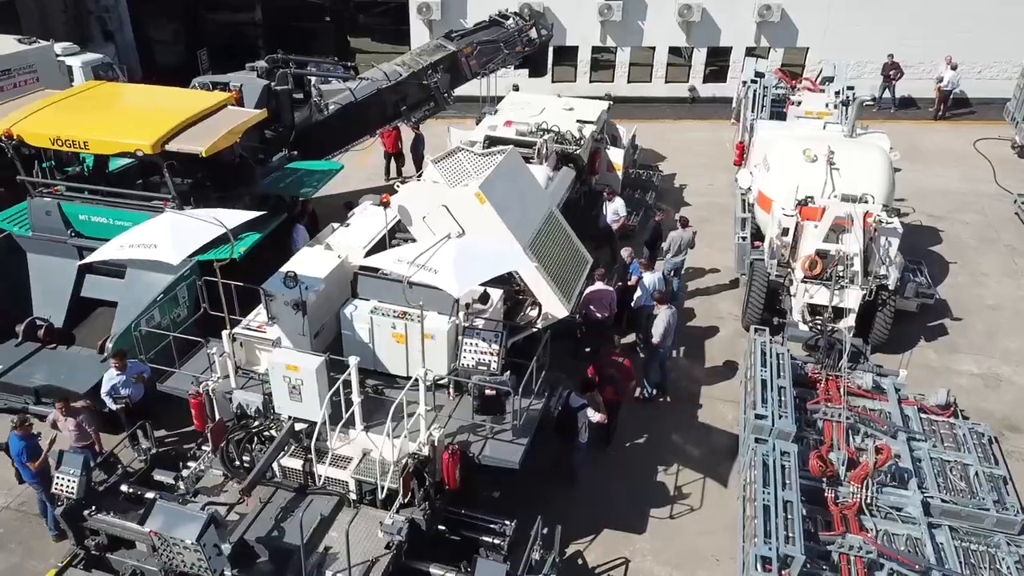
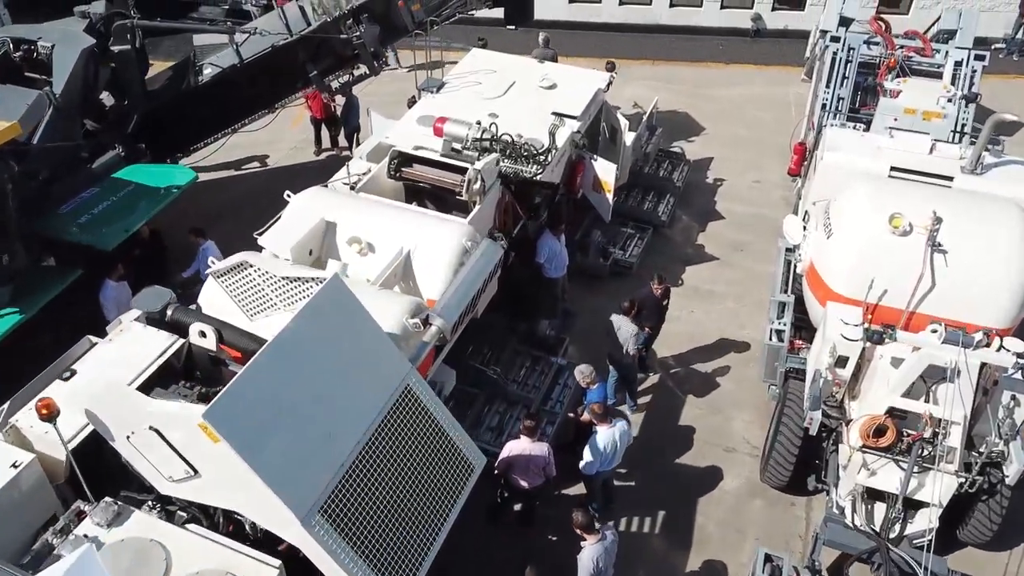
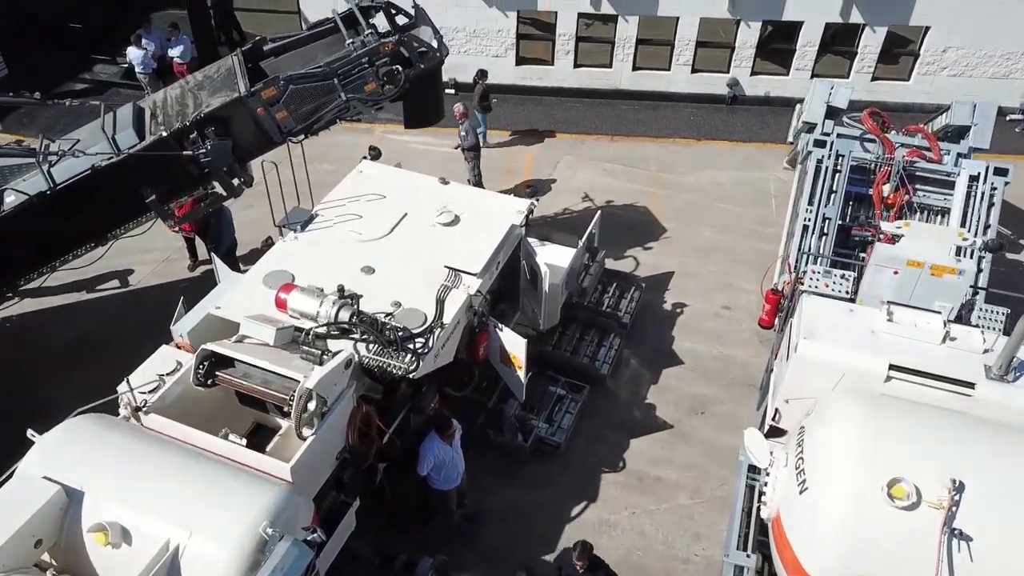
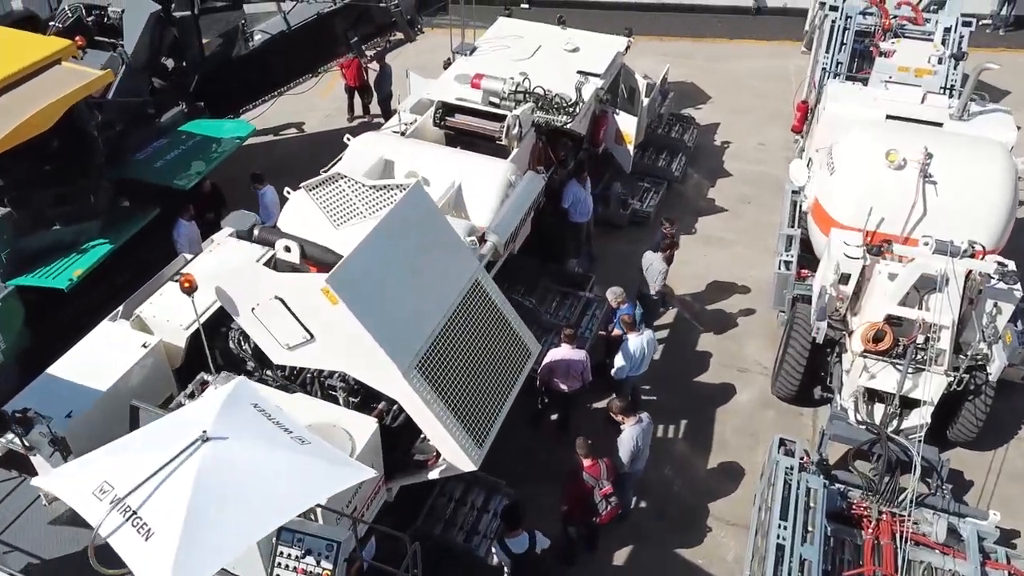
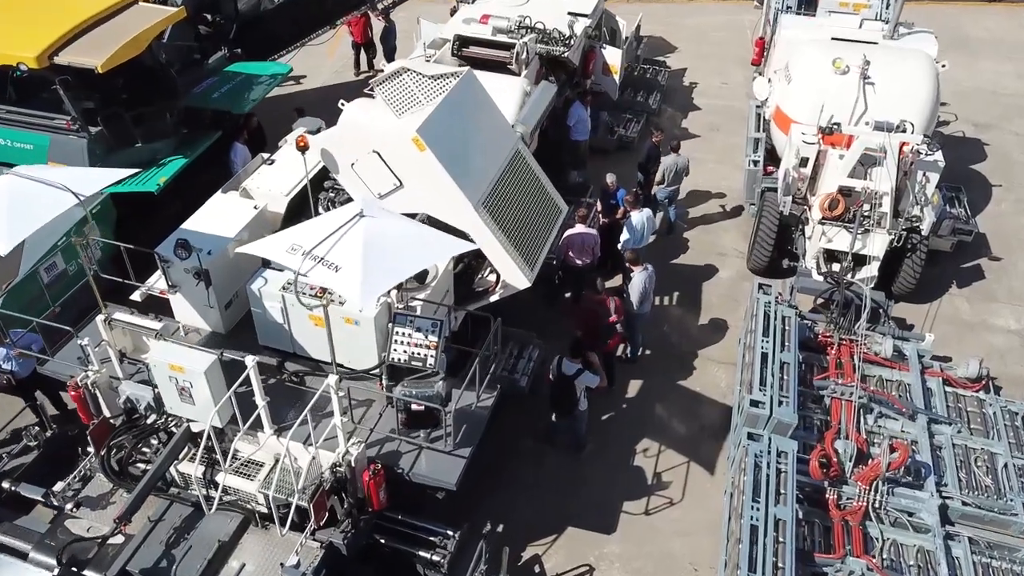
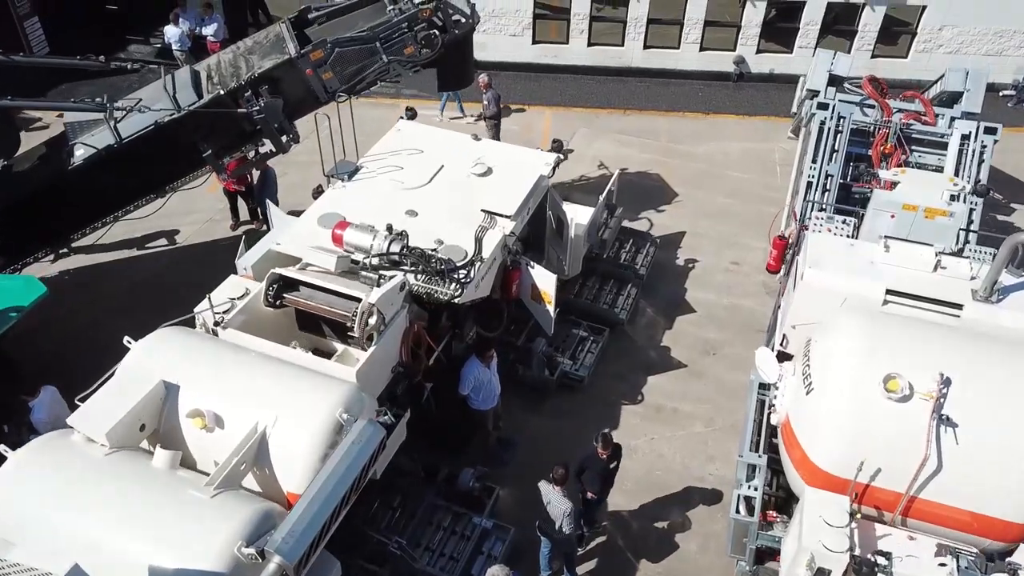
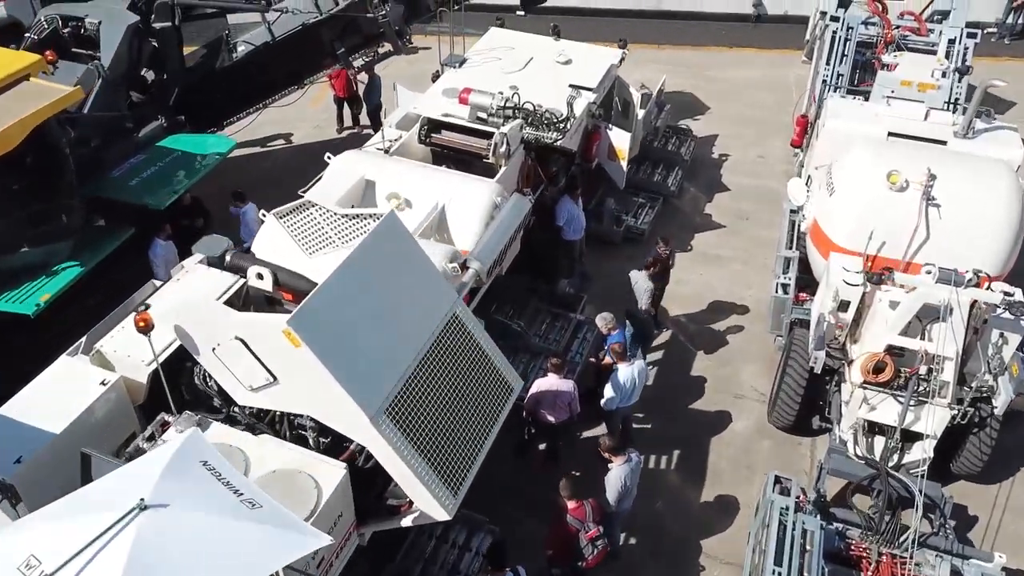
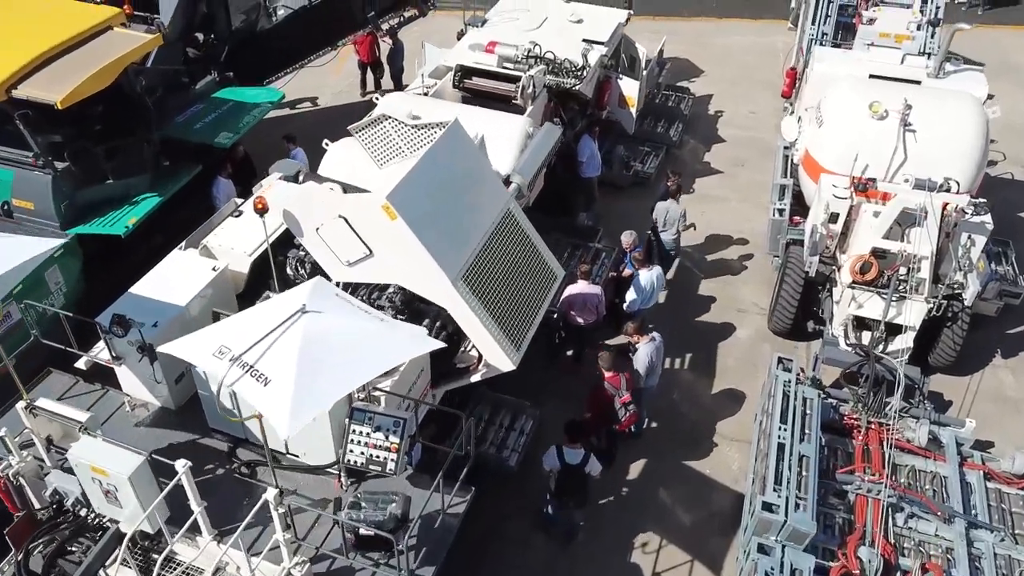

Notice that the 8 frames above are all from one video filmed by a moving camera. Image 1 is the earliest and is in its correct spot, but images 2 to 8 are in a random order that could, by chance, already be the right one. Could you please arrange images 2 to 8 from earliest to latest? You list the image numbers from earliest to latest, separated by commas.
5, 8, 4, 7, 2, 6, 3
